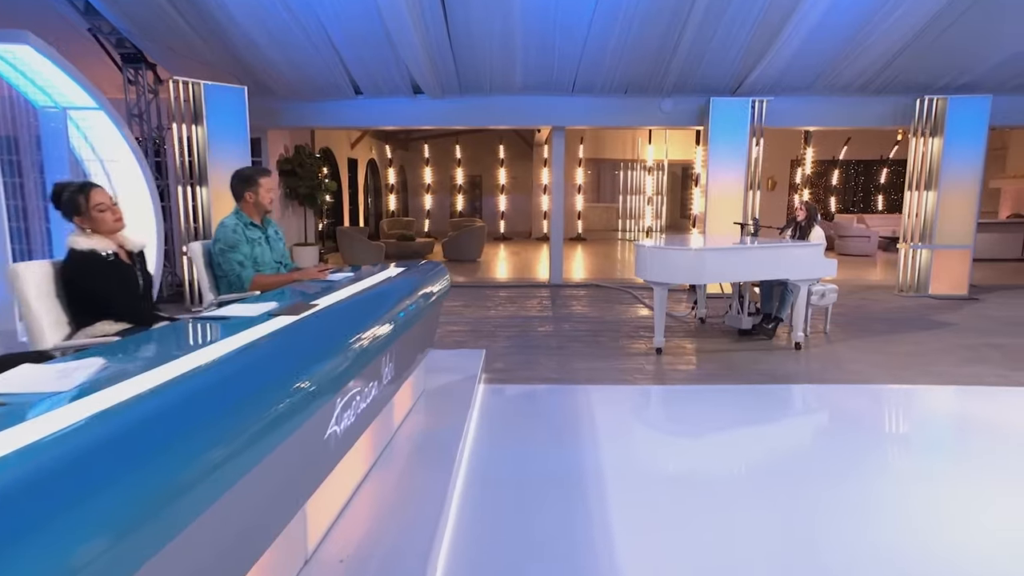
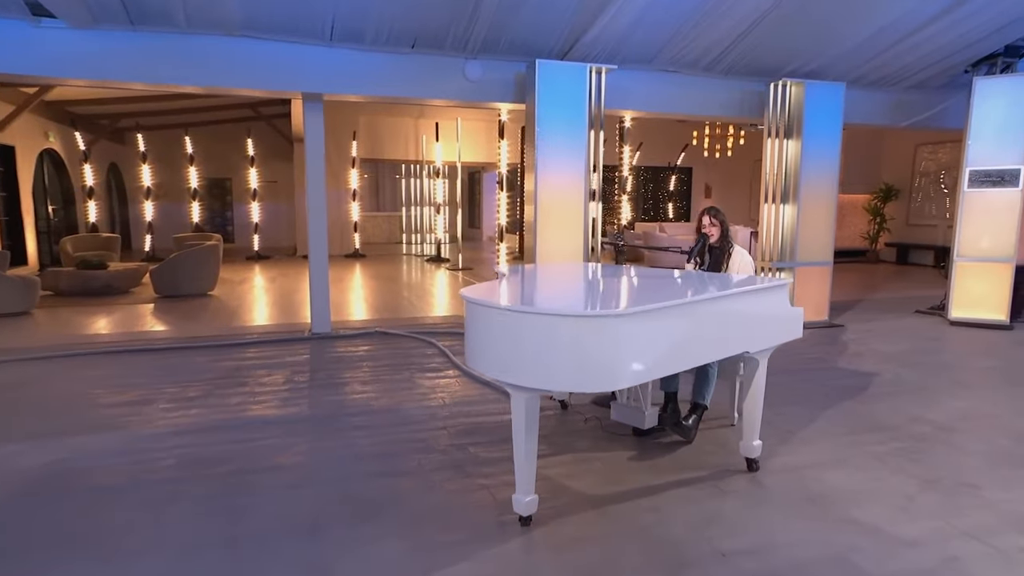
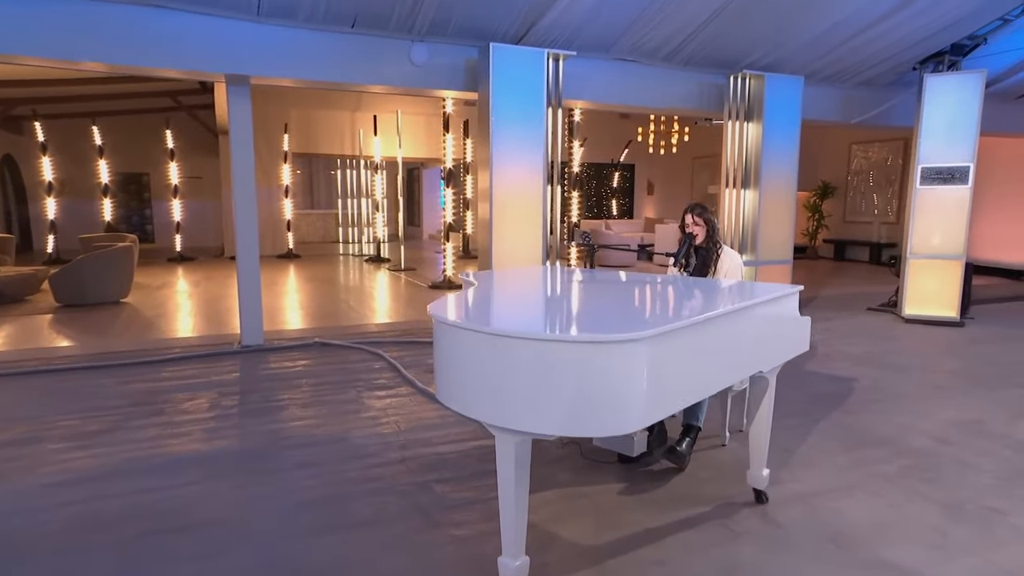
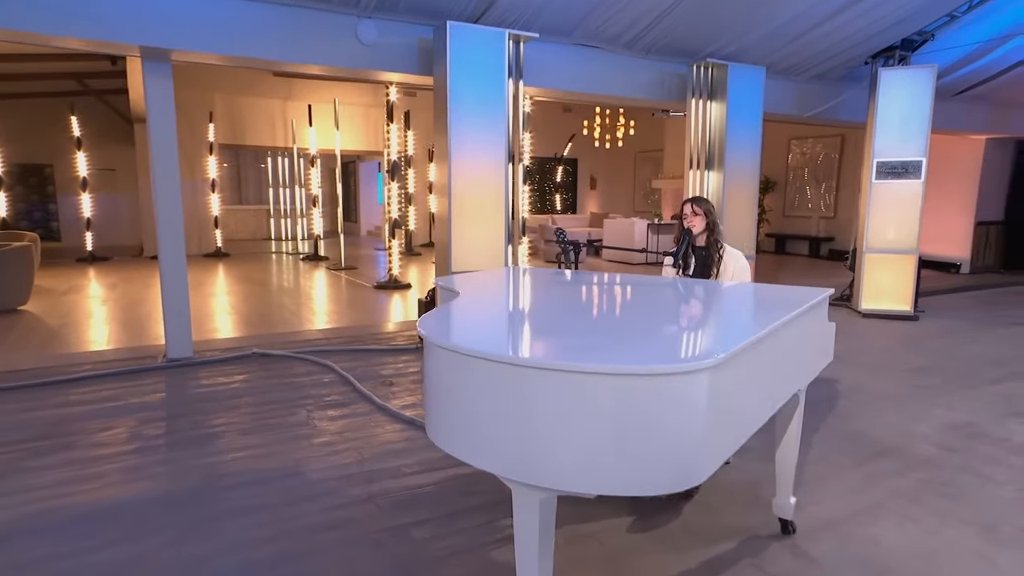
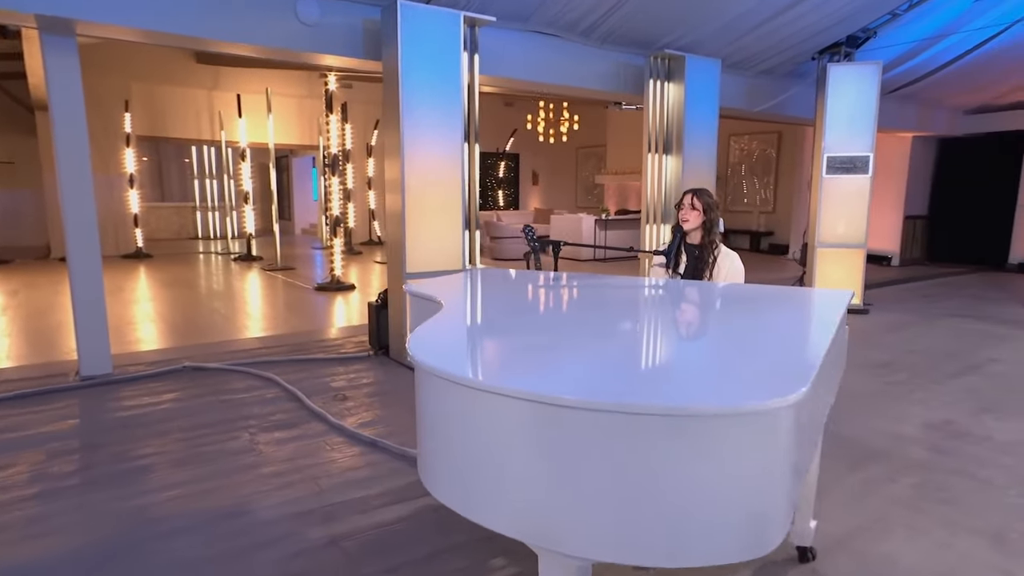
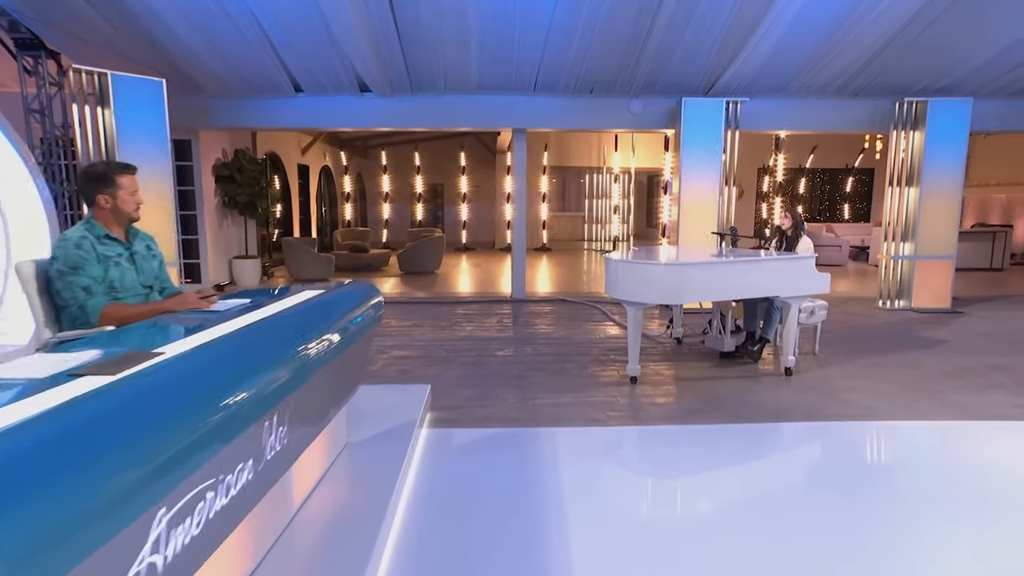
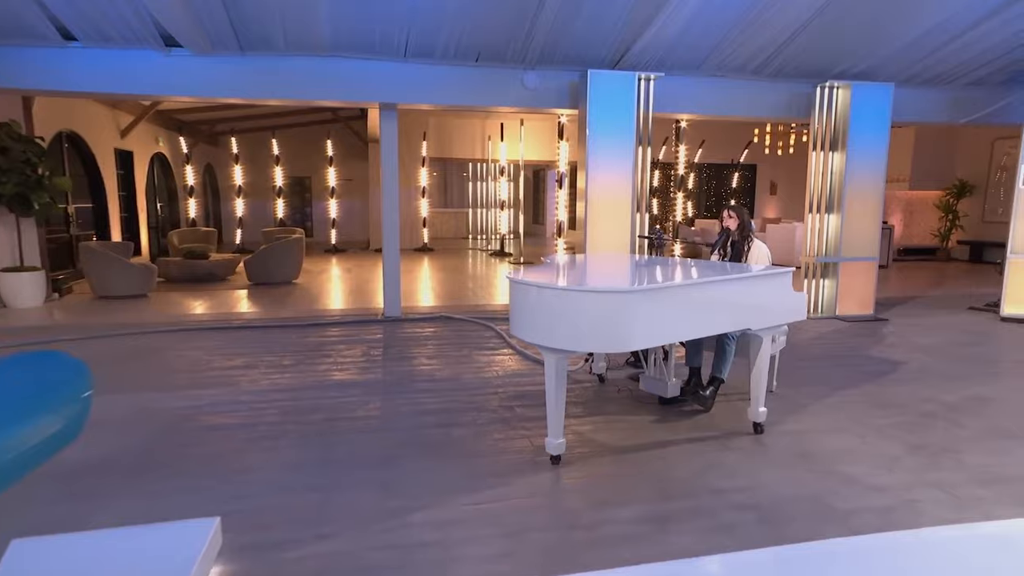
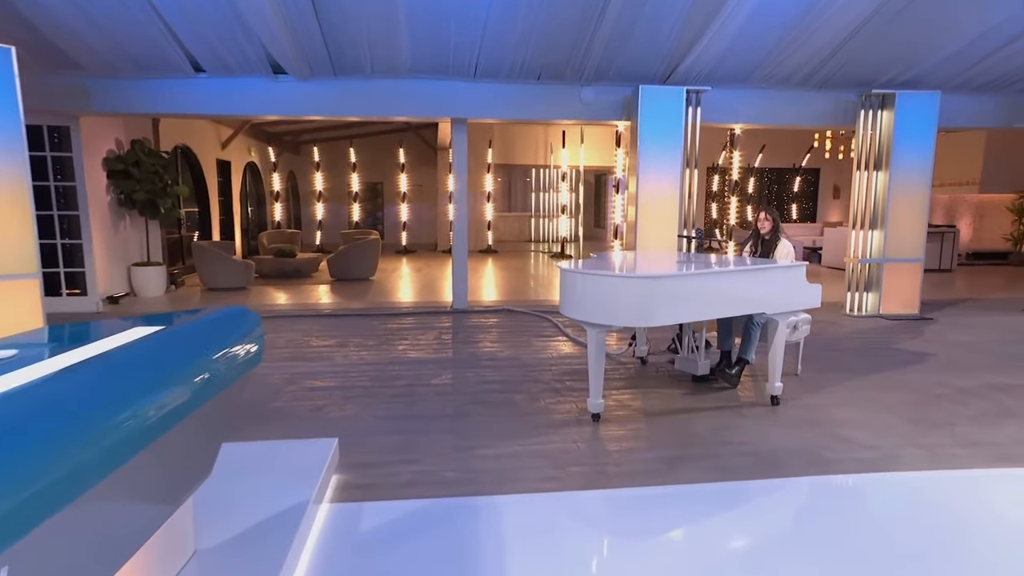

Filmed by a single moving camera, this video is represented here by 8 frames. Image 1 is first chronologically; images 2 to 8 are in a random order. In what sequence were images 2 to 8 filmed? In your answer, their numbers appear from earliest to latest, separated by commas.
6, 8, 7, 2, 3, 4, 5
